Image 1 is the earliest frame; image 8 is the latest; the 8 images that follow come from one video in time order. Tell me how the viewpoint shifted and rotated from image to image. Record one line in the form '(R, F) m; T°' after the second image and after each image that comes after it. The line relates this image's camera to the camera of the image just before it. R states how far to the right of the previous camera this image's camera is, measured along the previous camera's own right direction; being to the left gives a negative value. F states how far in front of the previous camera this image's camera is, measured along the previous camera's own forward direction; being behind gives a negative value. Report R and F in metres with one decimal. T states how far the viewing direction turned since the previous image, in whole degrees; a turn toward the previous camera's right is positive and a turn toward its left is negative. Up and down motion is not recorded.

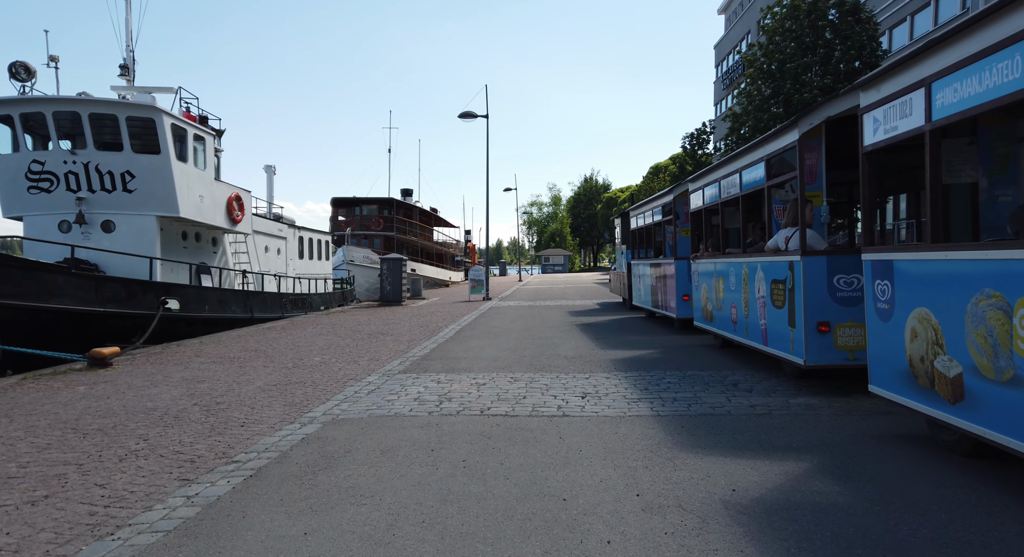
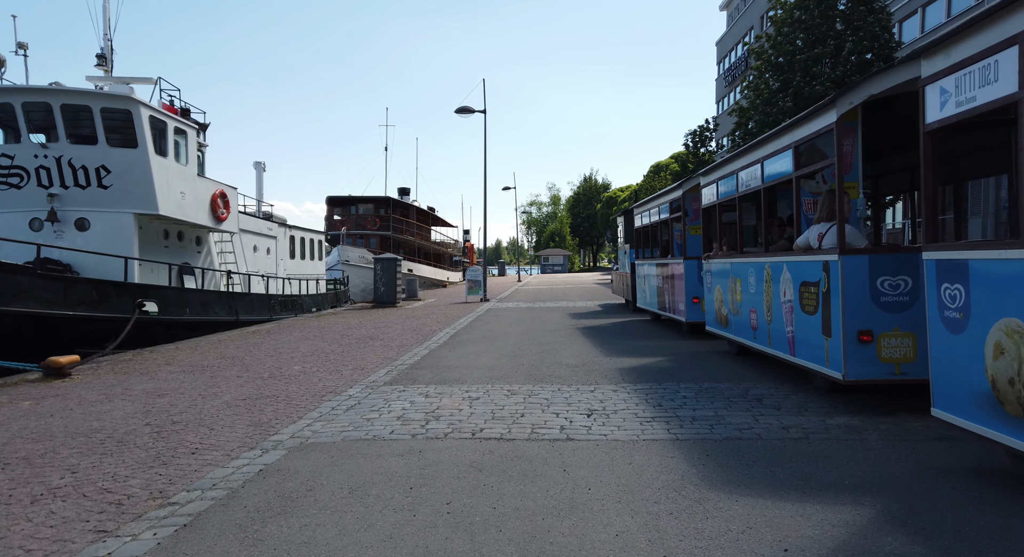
(0.0, +0.8) m; 0°
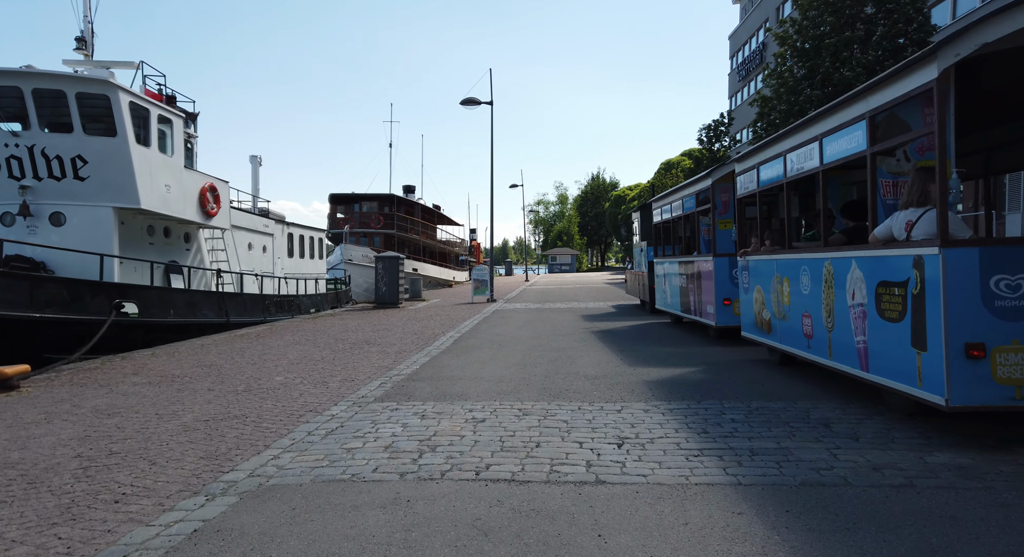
(-0.1, +1.1) m; -1°
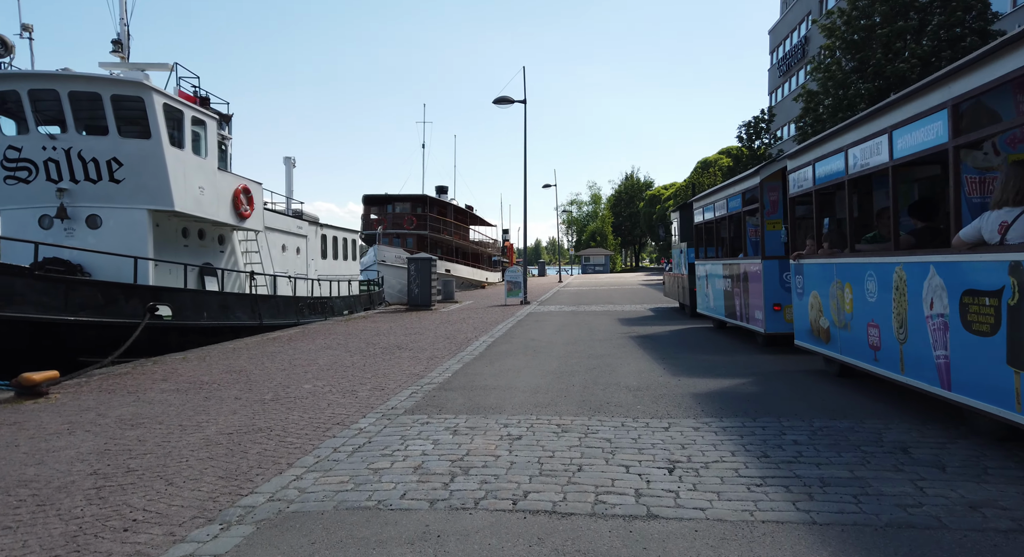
(-0.1, +0.4) m; -3°
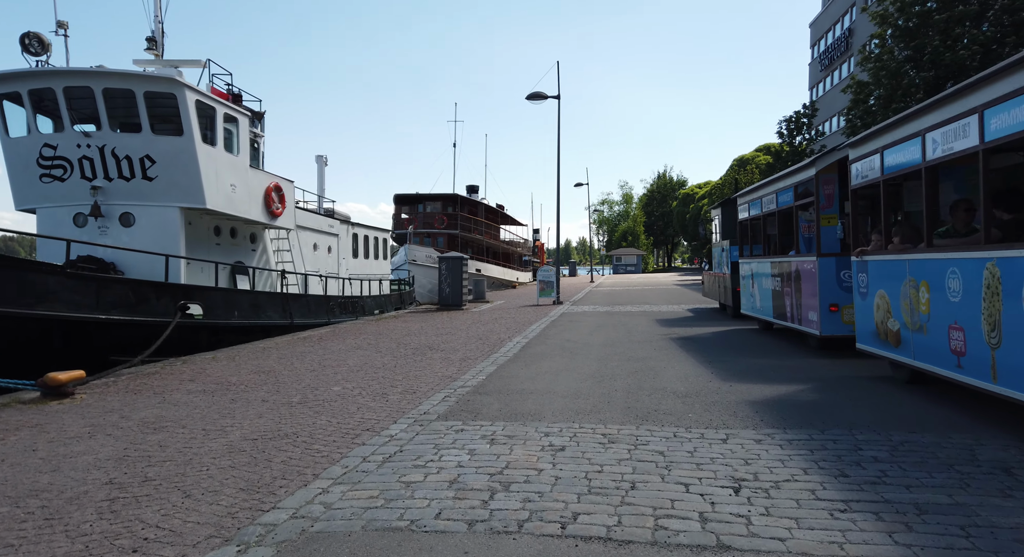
(-0.1, +0.4) m; -3°
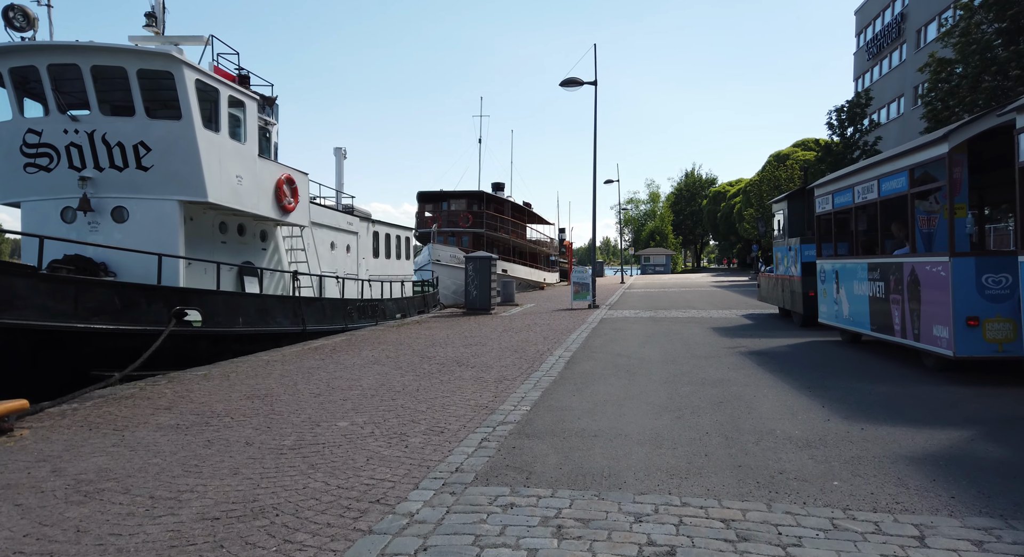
(-0.3, +1.7) m; -2°
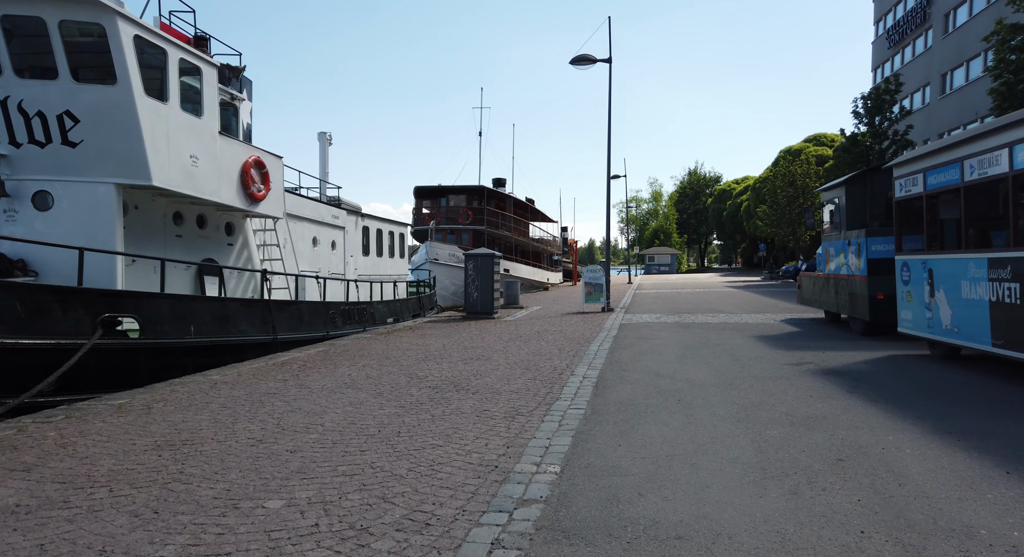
(-0.2, +2.1) m; 0°
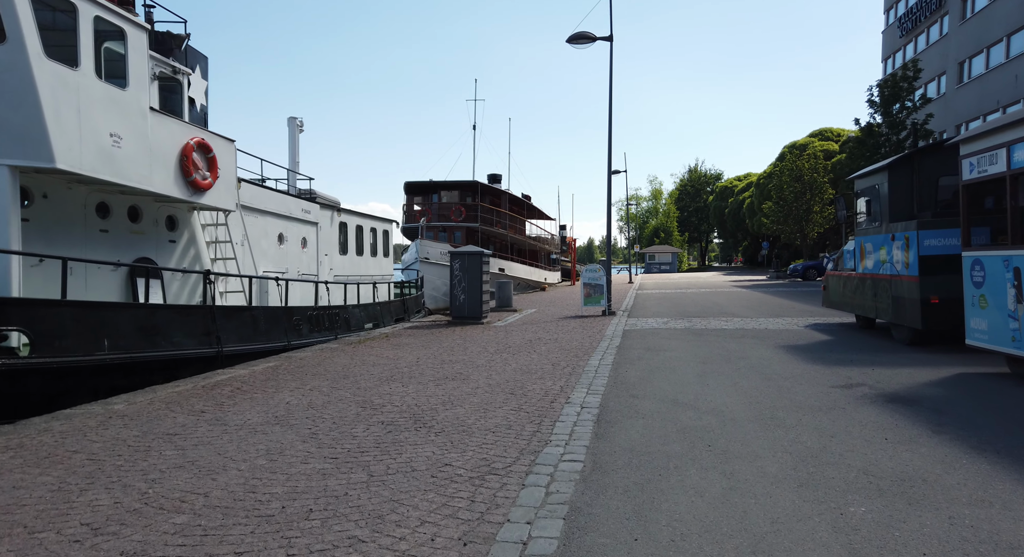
(+0.2, +1.7) m; 0°
